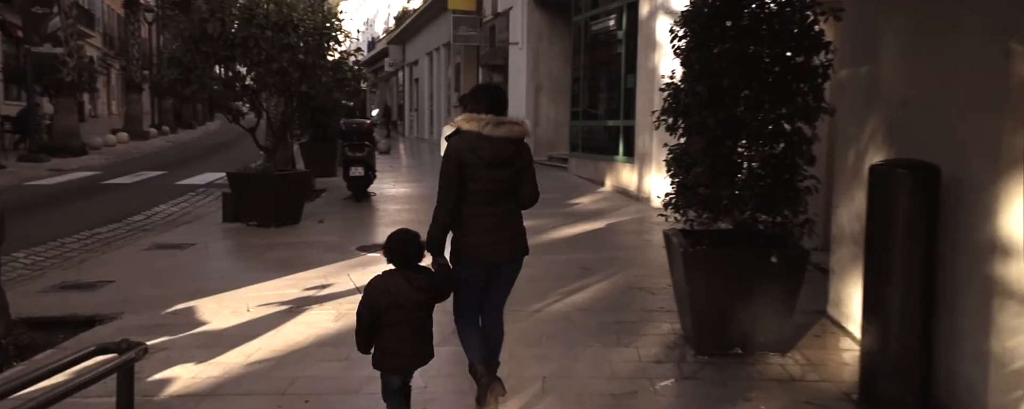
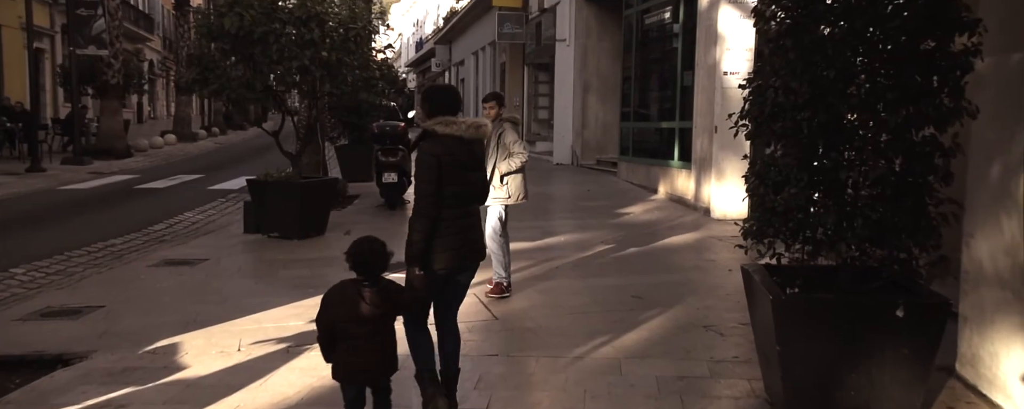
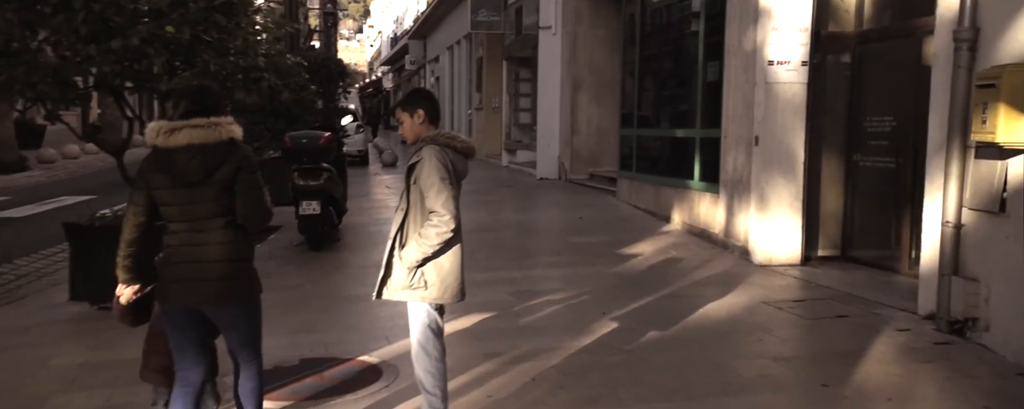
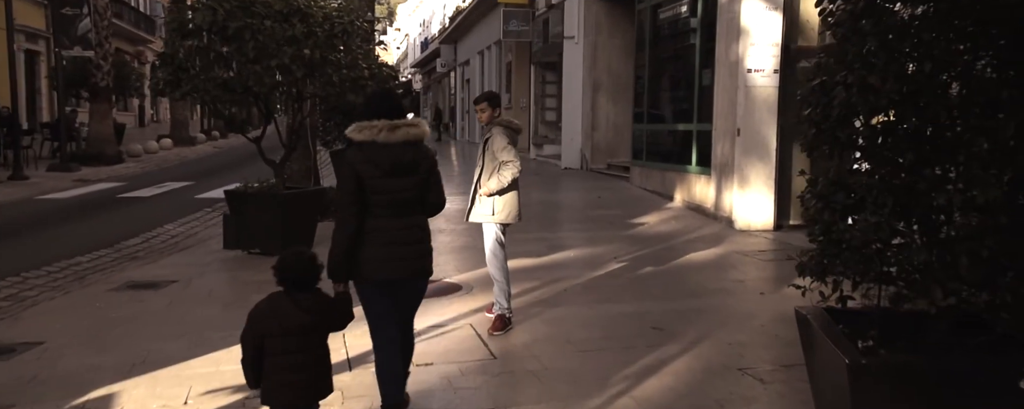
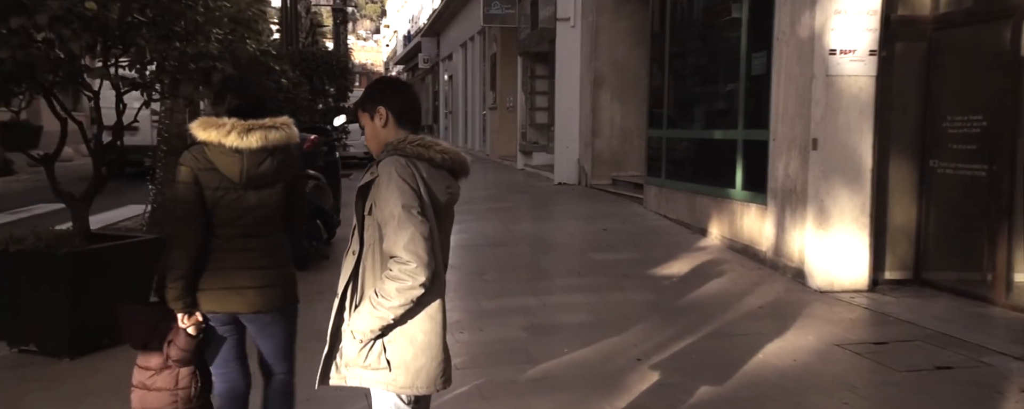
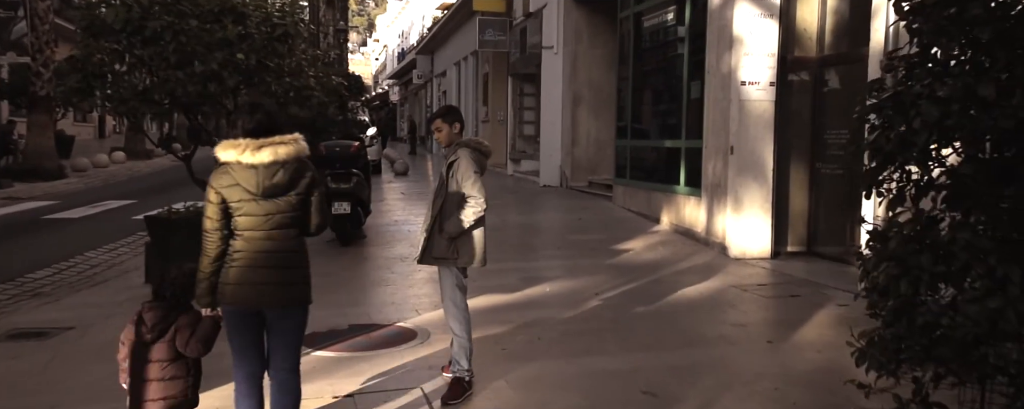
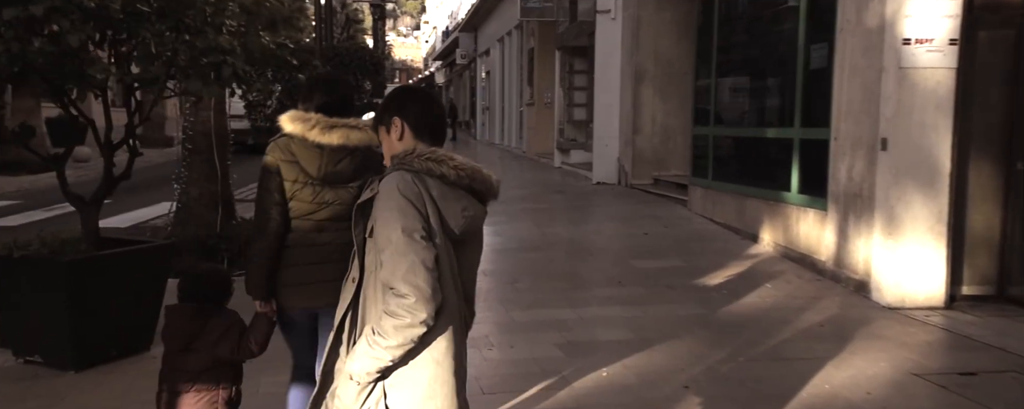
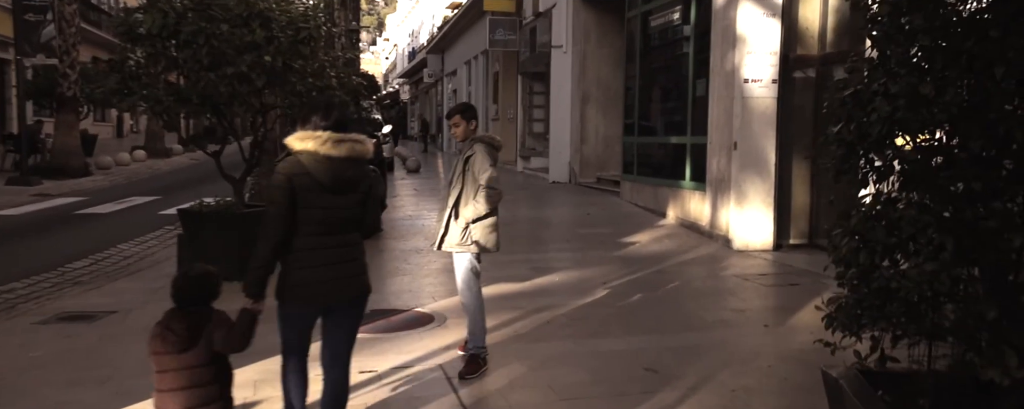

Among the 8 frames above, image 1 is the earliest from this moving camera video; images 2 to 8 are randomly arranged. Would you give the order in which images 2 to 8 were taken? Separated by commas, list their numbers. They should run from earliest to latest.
2, 4, 8, 6, 3, 5, 7
